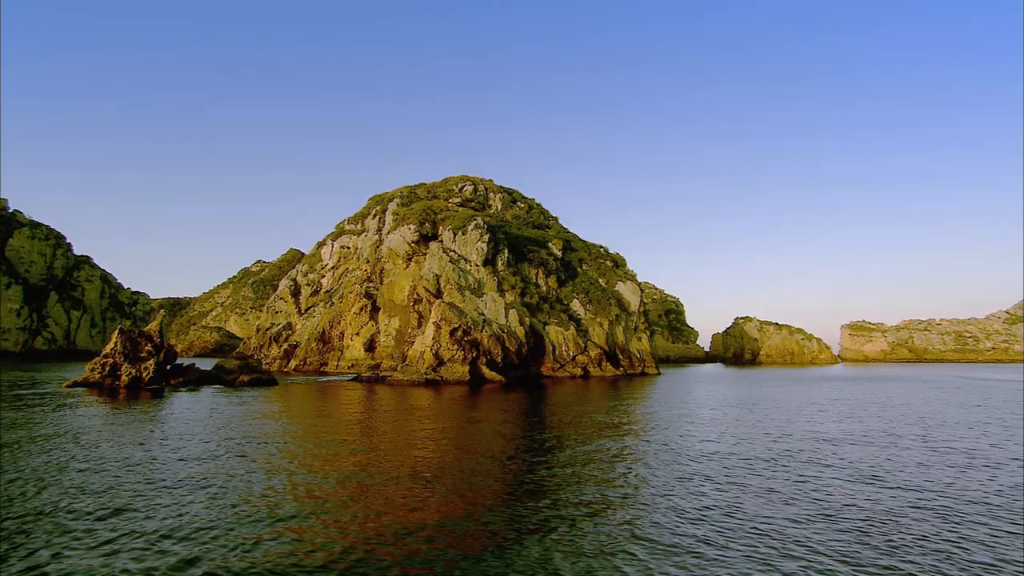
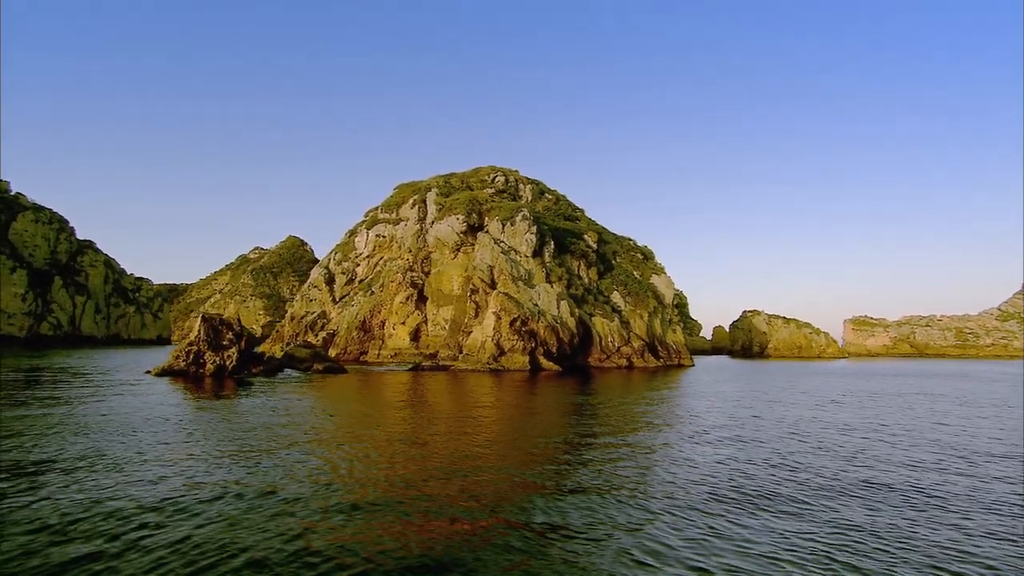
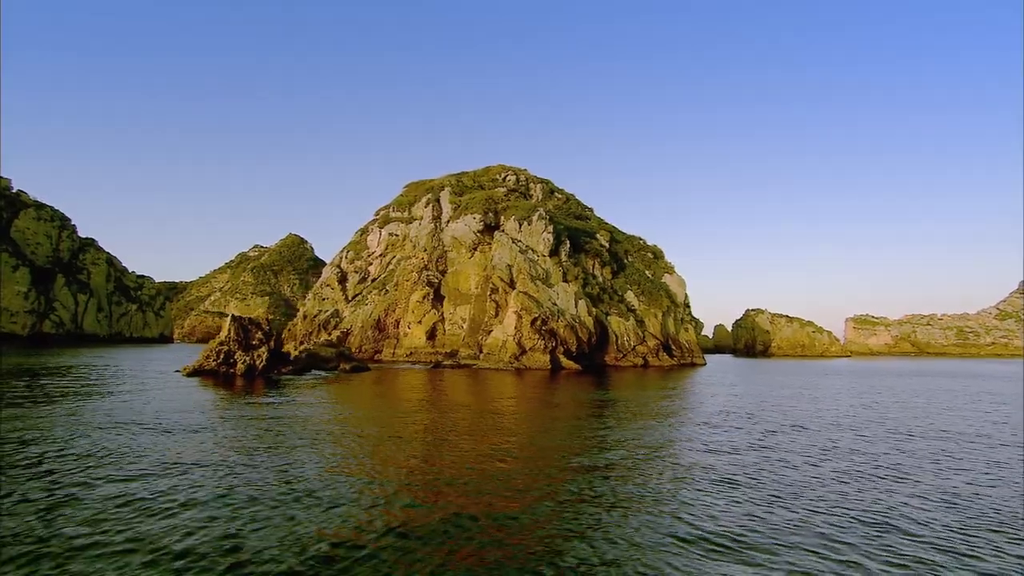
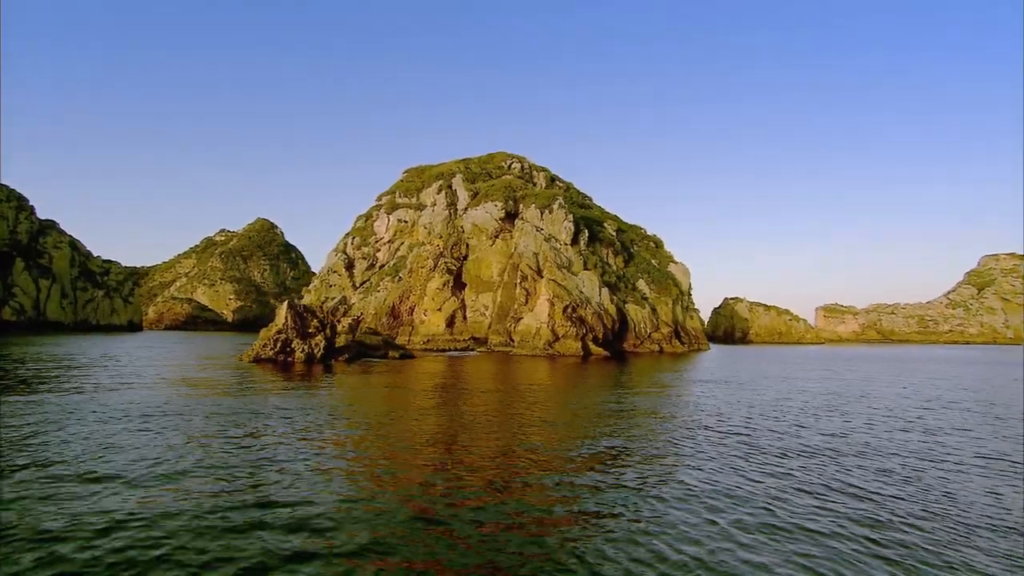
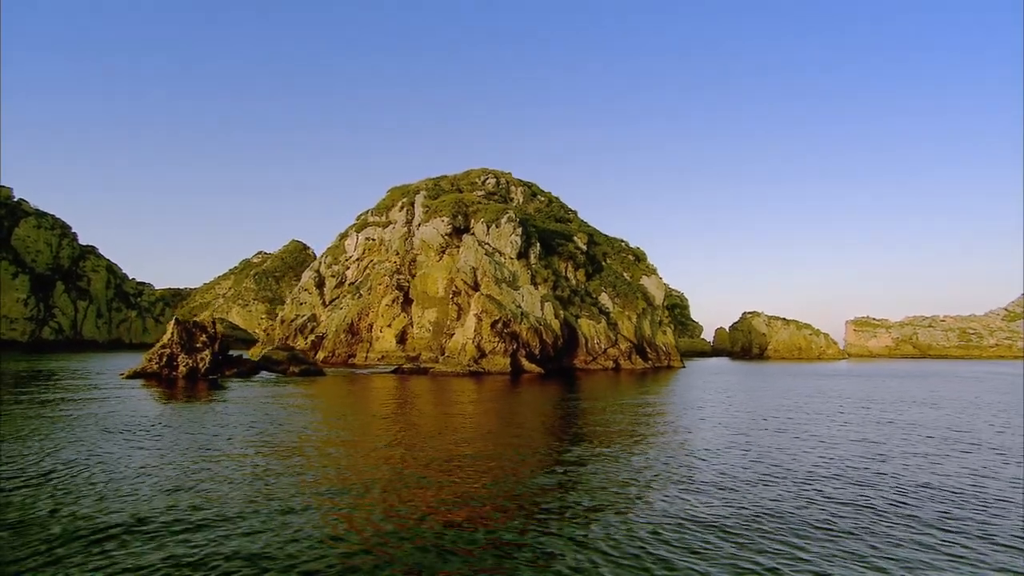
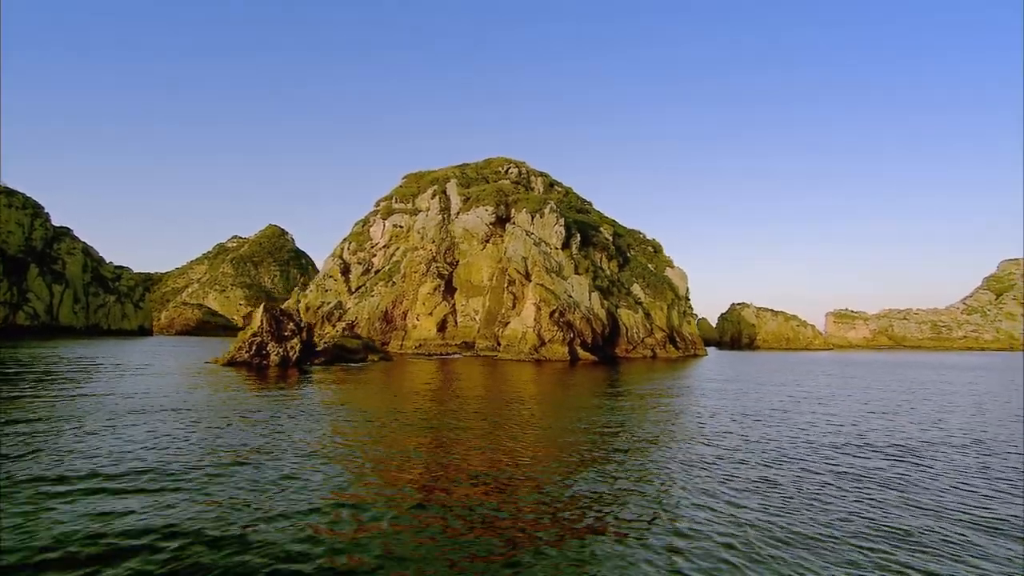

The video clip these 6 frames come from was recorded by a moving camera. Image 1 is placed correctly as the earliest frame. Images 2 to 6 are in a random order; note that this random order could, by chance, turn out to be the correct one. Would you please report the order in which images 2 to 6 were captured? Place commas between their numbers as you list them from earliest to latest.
5, 2, 3, 6, 4
